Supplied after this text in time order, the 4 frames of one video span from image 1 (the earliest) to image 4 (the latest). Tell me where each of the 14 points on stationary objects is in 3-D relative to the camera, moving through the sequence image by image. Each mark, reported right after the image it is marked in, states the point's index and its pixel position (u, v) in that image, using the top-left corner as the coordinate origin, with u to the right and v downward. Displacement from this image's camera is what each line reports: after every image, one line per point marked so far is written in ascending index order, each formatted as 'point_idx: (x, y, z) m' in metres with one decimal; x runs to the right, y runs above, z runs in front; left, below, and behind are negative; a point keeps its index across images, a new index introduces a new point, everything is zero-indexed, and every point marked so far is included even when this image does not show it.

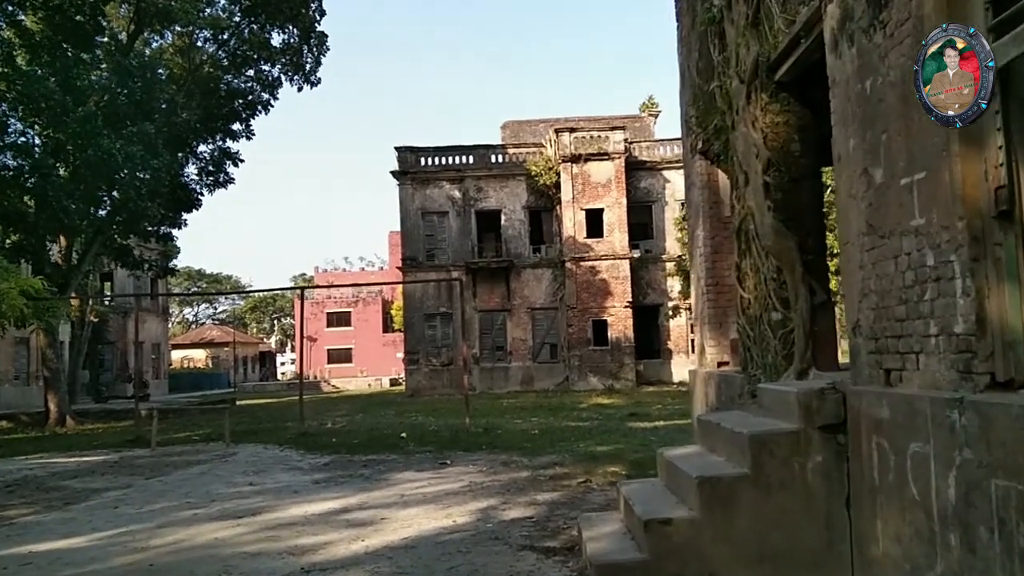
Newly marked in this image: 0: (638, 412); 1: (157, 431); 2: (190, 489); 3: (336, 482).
0: (+2.6, -2.5, +16.9) m
1: (-6.6, -2.7, +15.4) m
2: (-3.3, -2.0, +8.5) m
3: (-1.8, -2.0, +8.6) m
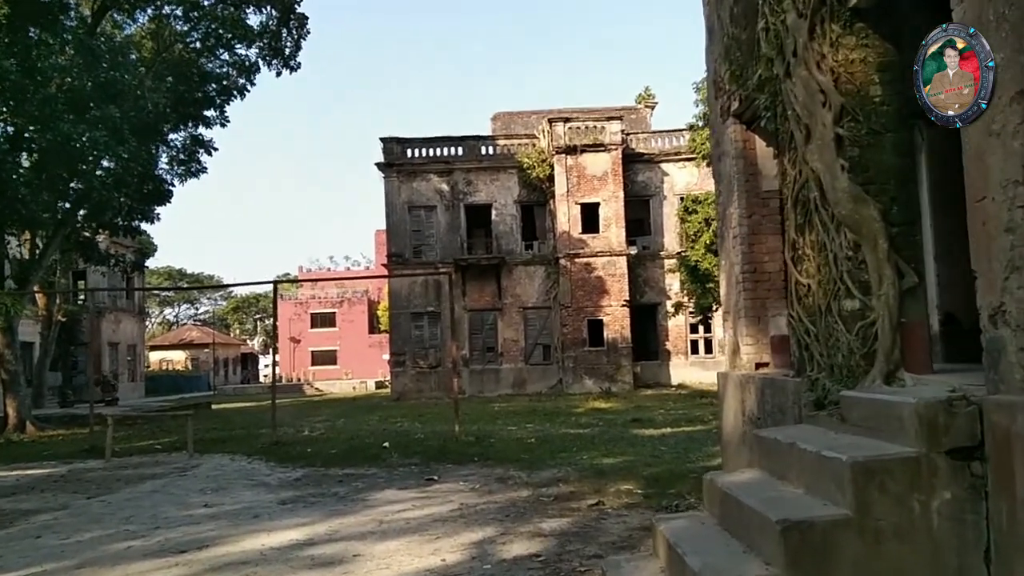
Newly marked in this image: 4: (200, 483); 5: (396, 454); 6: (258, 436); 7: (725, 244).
0: (+2.4, -2.4, +15.8) m
1: (-6.7, -2.6, +14.1) m
2: (-3.3, -1.9, +7.3) m
3: (-1.8, -1.9, +7.4) m
4: (-3.3, -2.1, +8.9) m
5: (-1.5, -2.1, +10.6) m
6: (-4.2, -2.5, +14.0) m
7: (+1.7, +0.3, +6.6) m
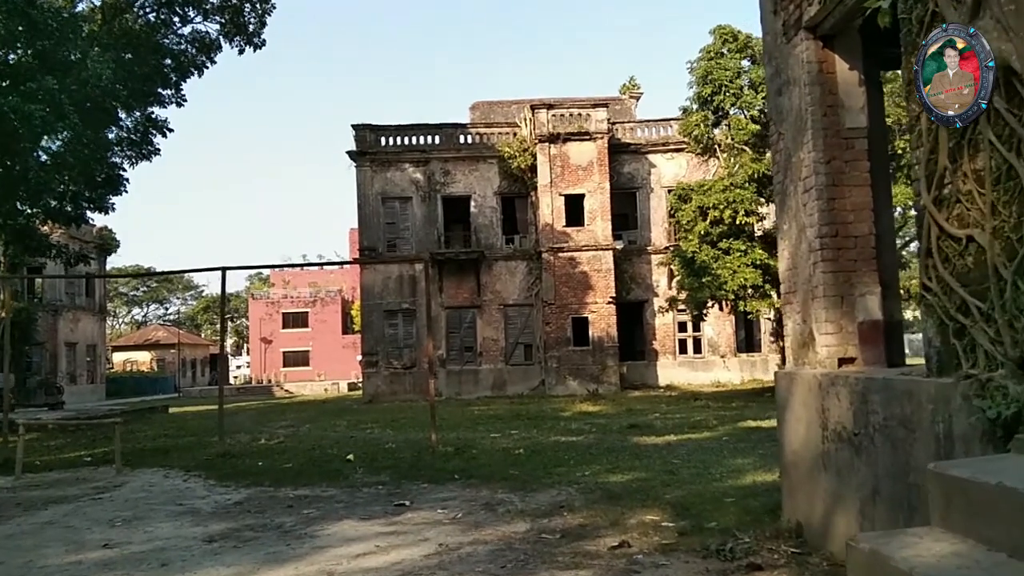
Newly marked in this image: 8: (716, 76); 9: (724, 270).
0: (+2.2, -2.3, +14.2) m
1: (-6.9, -2.4, +12.3) m
2: (-3.3, -1.8, +5.5) m
3: (-1.9, -1.7, +5.7) m
4: (-3.4, -1.9, +7.1) m
5: (-1.6, -1.9, +8.9) m
6: (-4.5, -2.3, +12.2) m
7: (+1.7, +0.5, +5.0) m
8: (+4.6, +4.8, +18.7) m
9: (+4.6, +0.4, +18.2) m
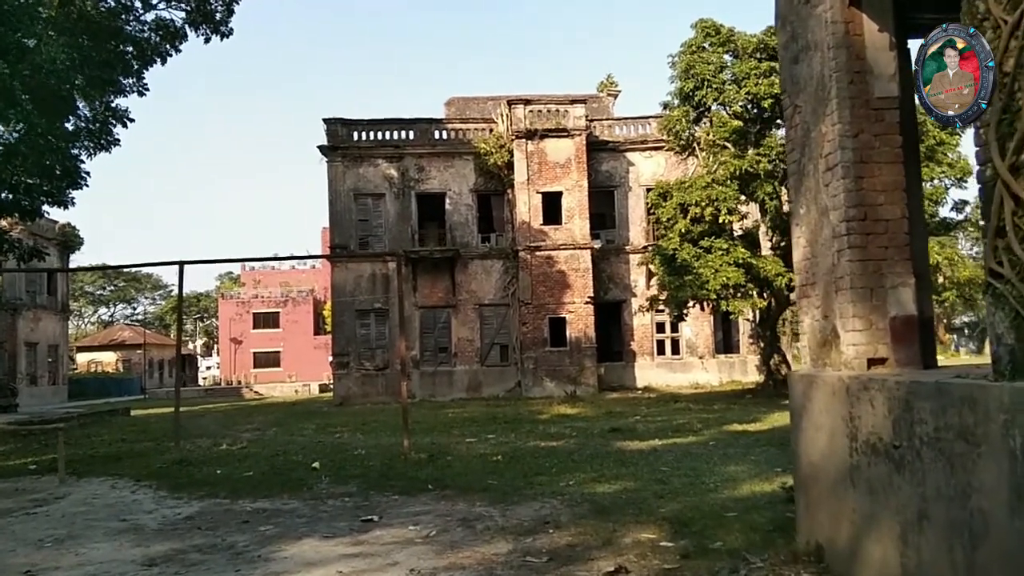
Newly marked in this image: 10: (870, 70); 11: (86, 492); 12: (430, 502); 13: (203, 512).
0: (+1.8, -2.3, +13.7) m
1: (-7.2, -2.3, +11.4) m
2: (-3.4, -1.7, +4.8) m
3: (-2.0, -1.7, +5.0) m
4: (-3.6, -1.8, +6.4) m
5: (-1.8, -1.9, +8.2) m
6: (-4.8, -2.2, +11.4) m
7: (+1.6, +0.6, +4.5) m
8: (+4.1, +4.8, +18.3) m
9: (+4.1, +0.4, +17.8) m
10: (+1.8, +1.1, +4.2) m
11: (-4.2, -2.0, +8.2) m
12: (-0.7, -1.8, +6.9) m
13: (-2.6, -1.9, +6.9) m
